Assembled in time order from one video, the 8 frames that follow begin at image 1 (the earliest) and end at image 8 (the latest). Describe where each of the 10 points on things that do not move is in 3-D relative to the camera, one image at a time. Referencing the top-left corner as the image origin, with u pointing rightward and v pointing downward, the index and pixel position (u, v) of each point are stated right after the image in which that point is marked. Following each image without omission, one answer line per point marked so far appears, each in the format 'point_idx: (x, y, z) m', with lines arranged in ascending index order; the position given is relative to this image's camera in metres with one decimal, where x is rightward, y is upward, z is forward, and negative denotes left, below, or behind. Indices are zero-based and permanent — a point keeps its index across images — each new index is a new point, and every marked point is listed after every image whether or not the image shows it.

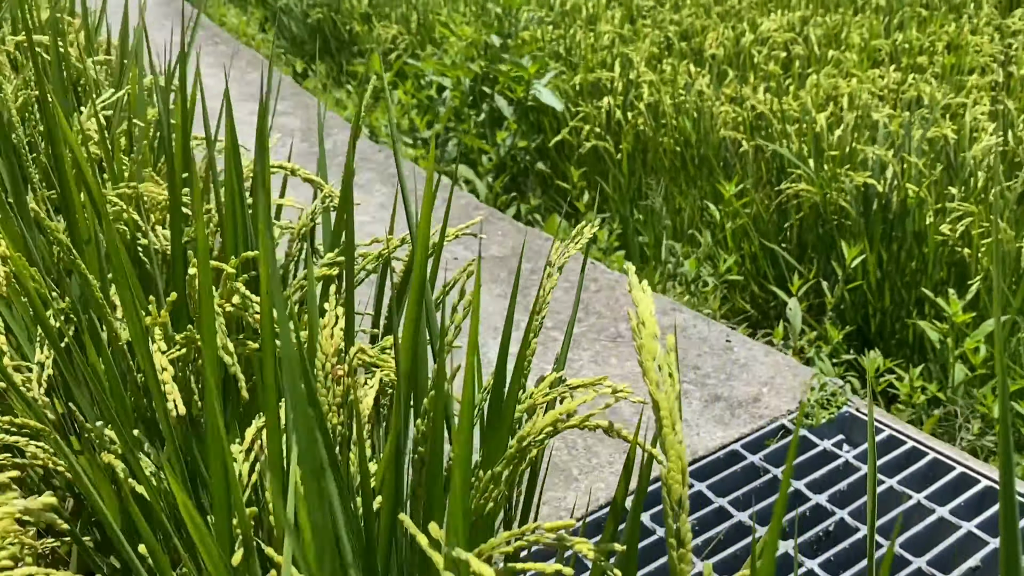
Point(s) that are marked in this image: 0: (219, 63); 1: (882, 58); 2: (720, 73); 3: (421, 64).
0: (-0.7, +0.6, +2.3) m
1: (+0.9, +0.6, +2.3) m
2: (+0.5, +0.5, +2.2) m
3: (-0.2, +0.6, +2.3) m
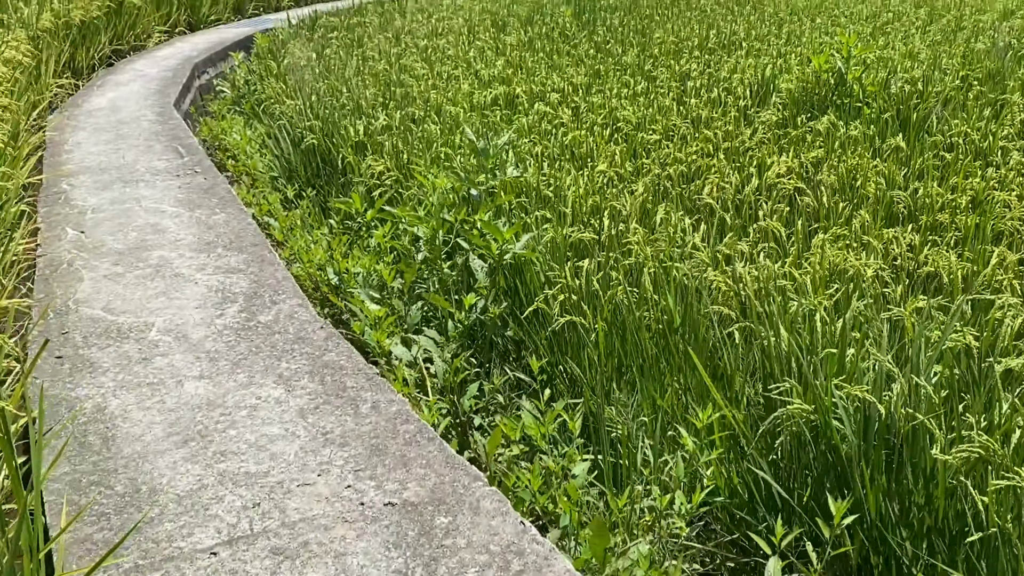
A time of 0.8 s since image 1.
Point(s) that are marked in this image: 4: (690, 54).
0: (-0.8, +0.2, +2.1) m
1: (+0.9, +0.2, +2.1) m
2: (+0.5, +0.1, +2.1) m
3: (-0.3, +0.2, +2.1) m
4: (+0.8, +1.1, +4.2) m
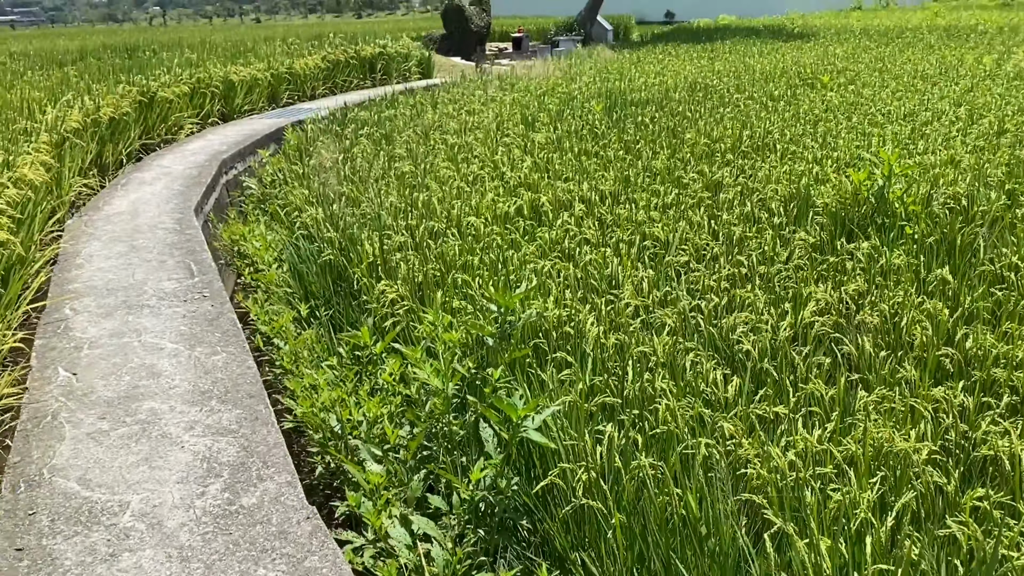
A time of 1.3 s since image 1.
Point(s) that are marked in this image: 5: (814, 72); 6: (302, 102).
0: (-0.7, -0.1, +2.0) m
1: (+0.9, -0.2, +1.9) m
2: (+0.5, -0.2, +1.9) m
3: (-0.2, -0.1, +2.0) m
4: (+1.0, +0.6, +4.1) m
5: (+2.7, +1.9, +7.9) m
6: (-1.6, +1.5, +6.9) m
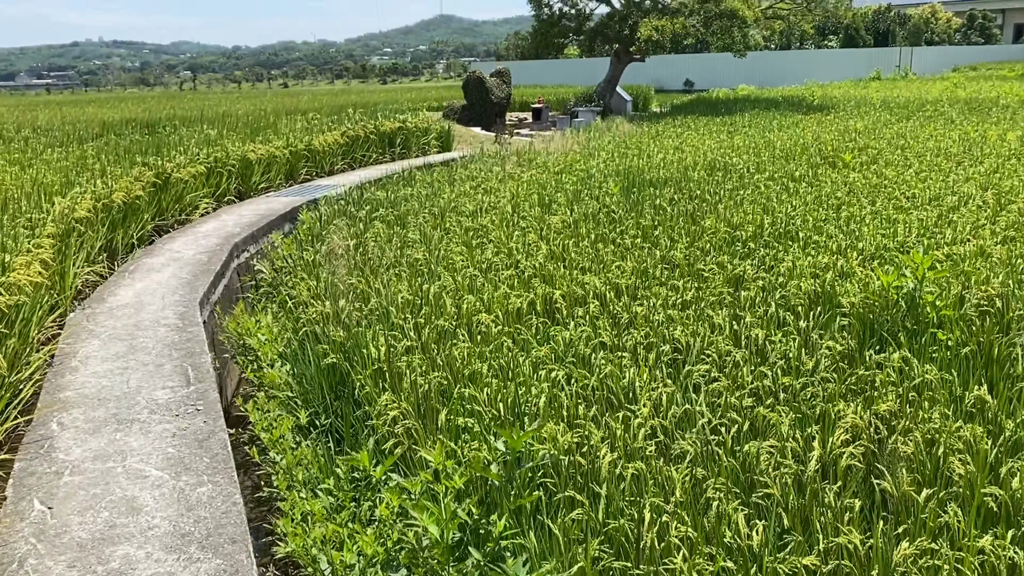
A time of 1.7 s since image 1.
0: (-0.7, -0.4, +1.9) m
1: (+1.0, -0.4, +1.8) m
2: (+0.5, -0.5, +1.8) m
3: (-0.2, -0.4, +1.9) m
4: (+1.0, +0.2, +4.0) m
5: (+2.9, +1.2, +7.8) m
6: (-1.5, +0.9, +6.9) m
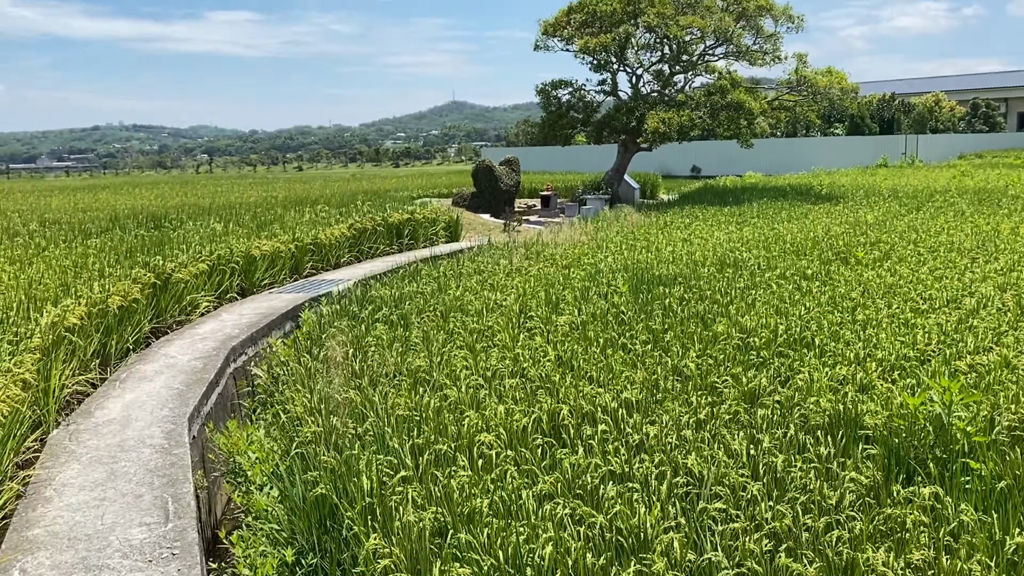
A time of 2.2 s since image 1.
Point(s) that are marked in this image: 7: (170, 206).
0: (-0.7, -0.7, +1.8) m
1: (+1.0, -0.7, +1.6) m
2: (+0.5, -0.7, +1.6) m
3: (-0.2, -0.7, +1.7) m
4: (+1.1, -0.3, +3.8) m
5: (+2.9, +0.4, +7.7) m
6: (-1.5, +0.1, +6.8) m
7: (-4.3, +1.0, +11.1) m
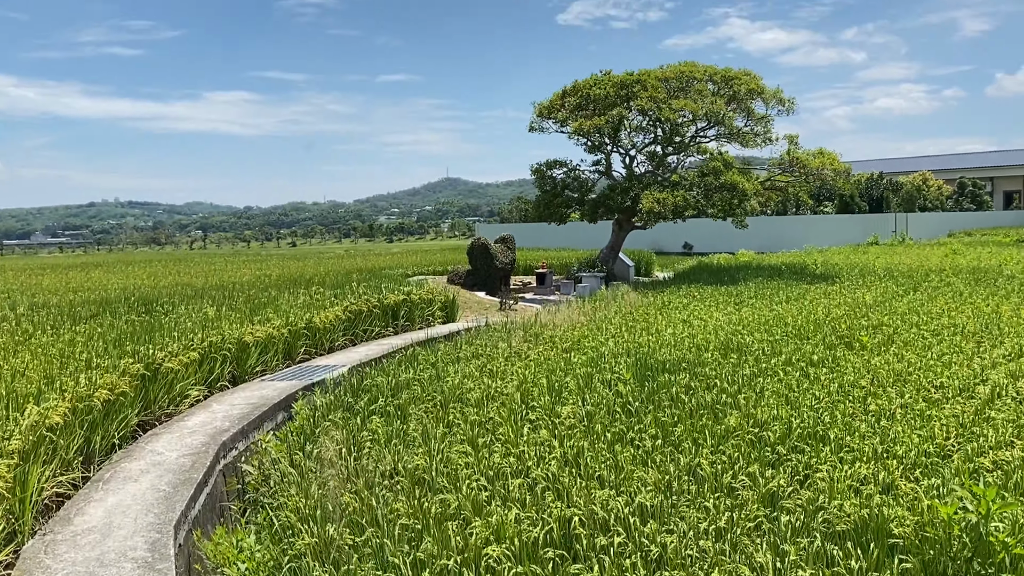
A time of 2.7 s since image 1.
0: (-0.7, -0.9, +1.6) m
1: (+1.0, -0.9, +1.4) m
2: (+0.6, -0.9, +1.4) m
3: (-0.2, -0.9, +1.5) m
4: (+1.1, -0.7, +3.7) m
5: (+2.9, -0.3, +7.6) m
6: (-1.5, -0.5, +6.7) m
7: (-4.4, 0.0, +11.0) m
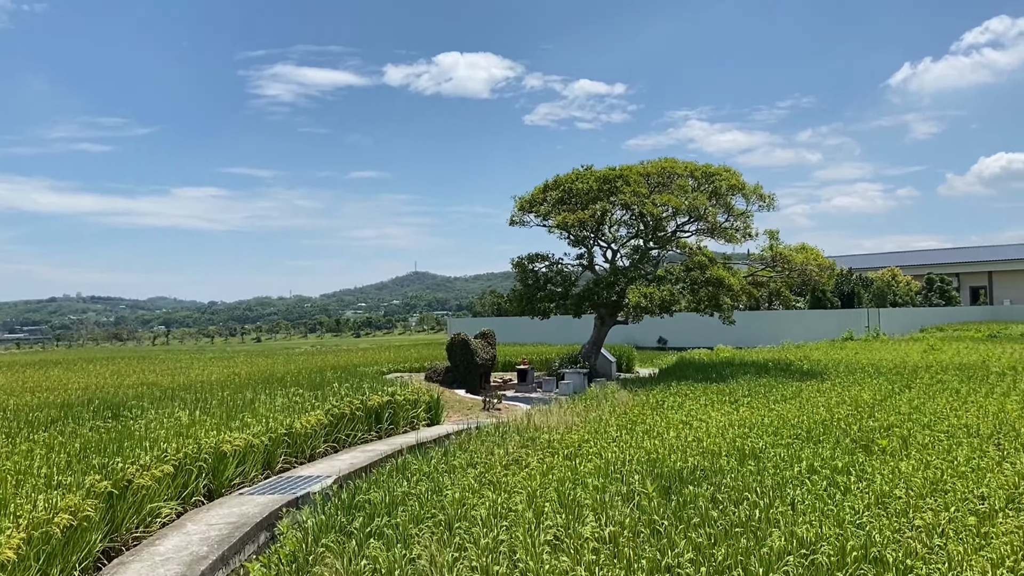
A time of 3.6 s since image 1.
0: (-0.5, -1.0, +1.0) m
1: (+1.2, -1.1, +0.9) m
2: (+0.7, -1.1, +0.9) m
3: (0.0, -1.1, +1.0) m
4: (+1.2, -1.1, +3.2) m
5: (+2.9, -1.2, +7.2) m
6: (-1.5, -1.2, +6.1) m
7: (-4.5, -1.2, +10.4) m
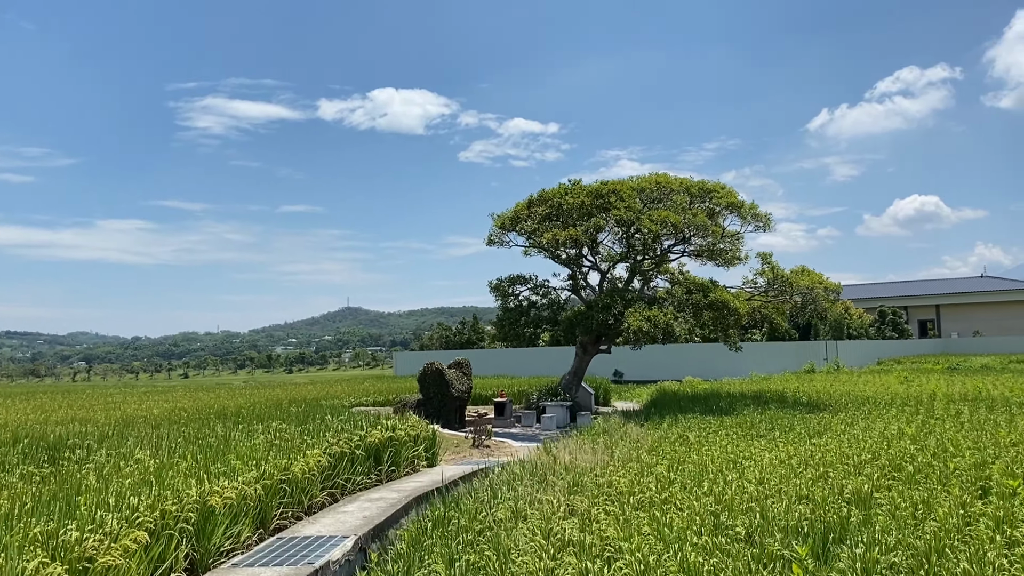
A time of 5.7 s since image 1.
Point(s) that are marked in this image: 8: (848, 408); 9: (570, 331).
0: (+0.2, -0.9, -0.3) m
1: (+1.9, -0.9, -0.2) m
2: (+1.5, -0.9, -0.3) m
3: (+0.7, -0.9, -0.3) m
4: (+1.7, -1.0, +2.1) m
5: (+3.1, -1.3, +6.2) m
6: (-1.1, -1.3, +4.7) m
7: (-4.5, -1.3, +8.8) m
8: (+4.7, -1.7, +12.3) m
9: (+0.8, -0.6, +12.4) m
